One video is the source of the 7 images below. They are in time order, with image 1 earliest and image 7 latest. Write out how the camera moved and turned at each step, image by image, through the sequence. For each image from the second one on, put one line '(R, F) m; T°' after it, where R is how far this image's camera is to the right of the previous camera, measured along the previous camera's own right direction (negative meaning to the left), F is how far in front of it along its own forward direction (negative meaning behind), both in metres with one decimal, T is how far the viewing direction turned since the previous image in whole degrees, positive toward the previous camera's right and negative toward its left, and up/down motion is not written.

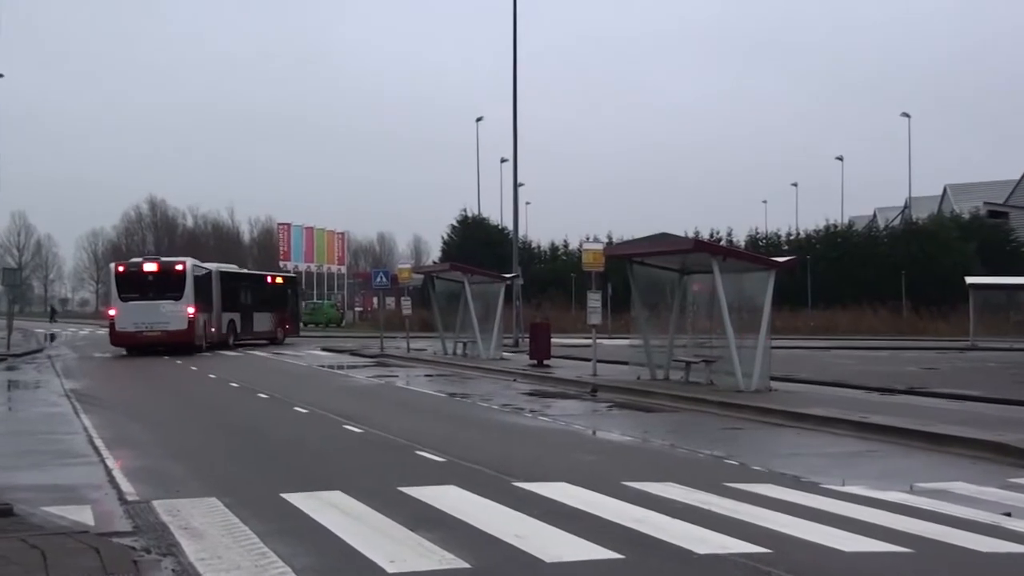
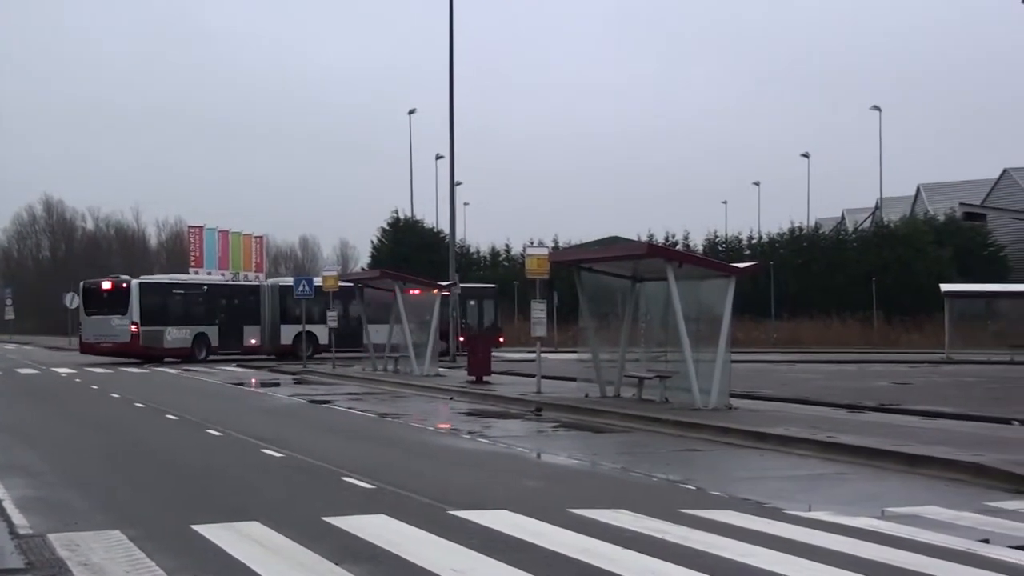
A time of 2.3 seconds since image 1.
(+0.5, +1.7) m; +2°
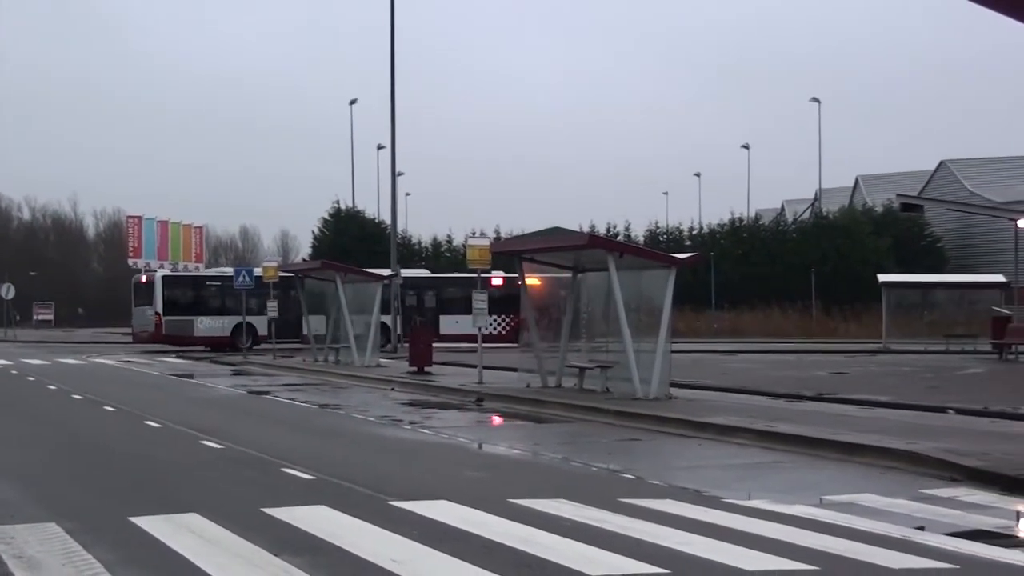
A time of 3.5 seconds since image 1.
(+0.4, 0.0) m; +2°
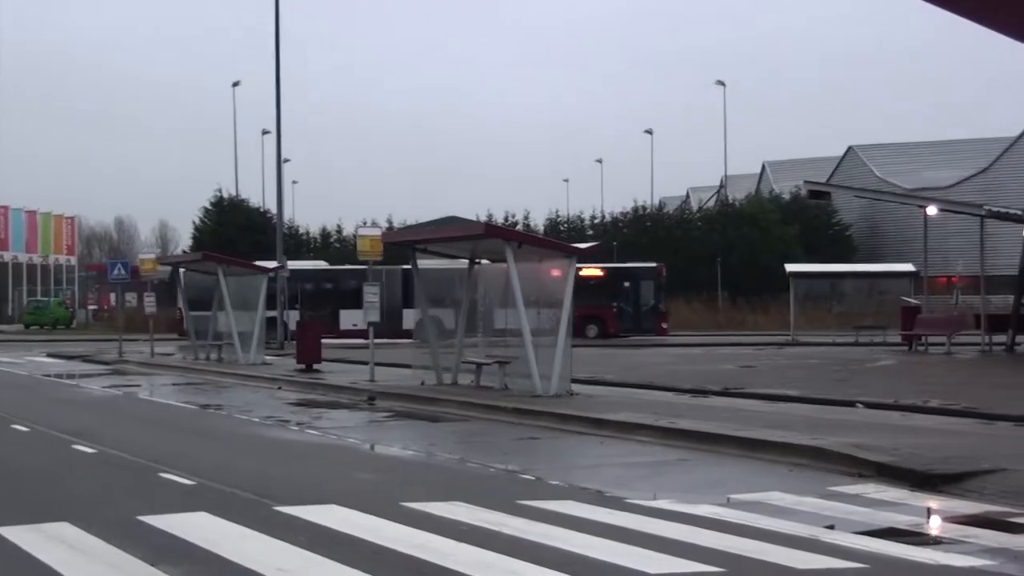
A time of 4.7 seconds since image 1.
(+0.9, +0.8) m; +2°
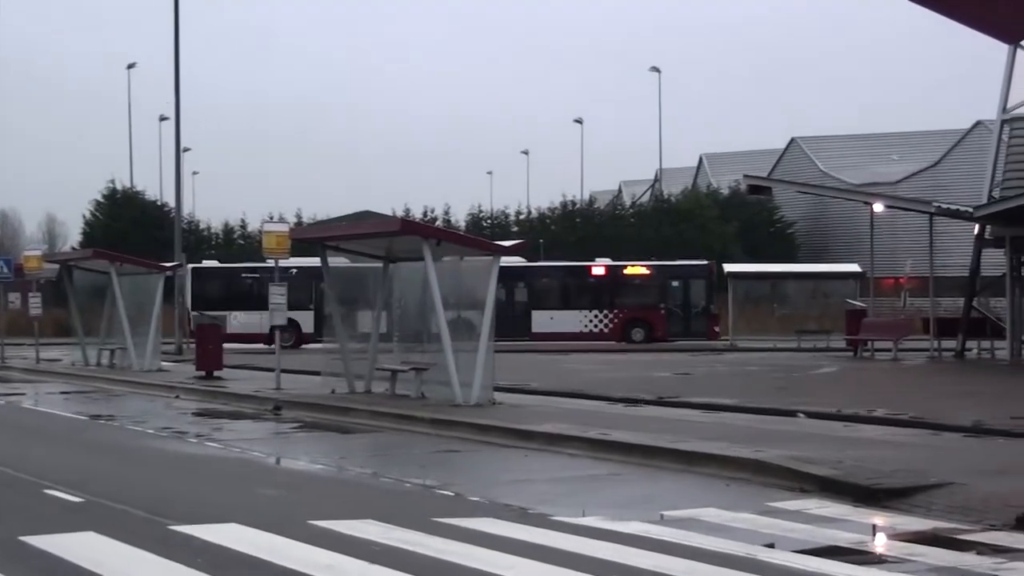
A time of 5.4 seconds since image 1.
(+0.7, +1.2) m; +2°
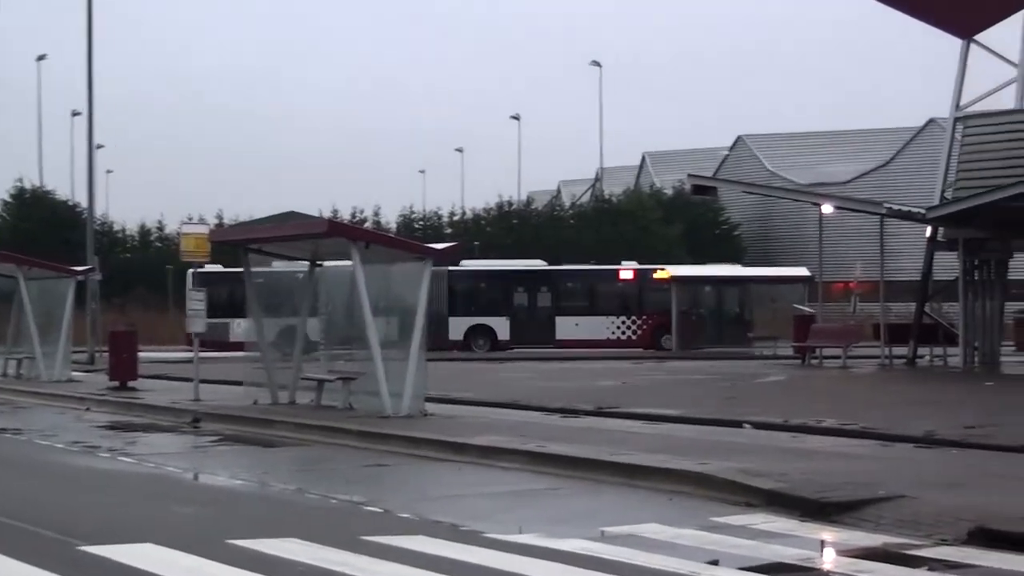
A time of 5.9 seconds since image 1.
(-2.3, +0.7) m; -5°
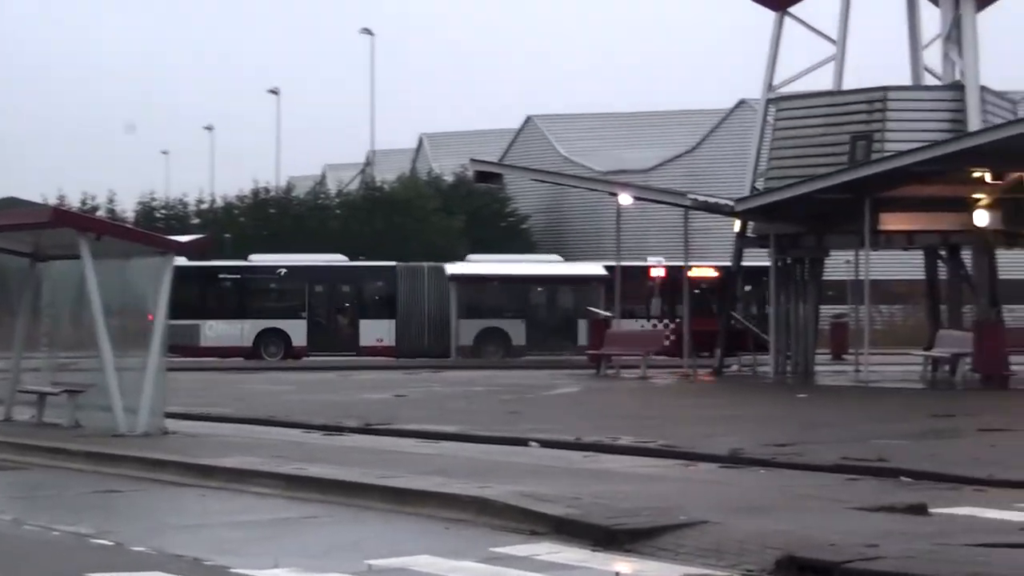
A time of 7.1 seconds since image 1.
(+2.0, +1.7) m; +4°
